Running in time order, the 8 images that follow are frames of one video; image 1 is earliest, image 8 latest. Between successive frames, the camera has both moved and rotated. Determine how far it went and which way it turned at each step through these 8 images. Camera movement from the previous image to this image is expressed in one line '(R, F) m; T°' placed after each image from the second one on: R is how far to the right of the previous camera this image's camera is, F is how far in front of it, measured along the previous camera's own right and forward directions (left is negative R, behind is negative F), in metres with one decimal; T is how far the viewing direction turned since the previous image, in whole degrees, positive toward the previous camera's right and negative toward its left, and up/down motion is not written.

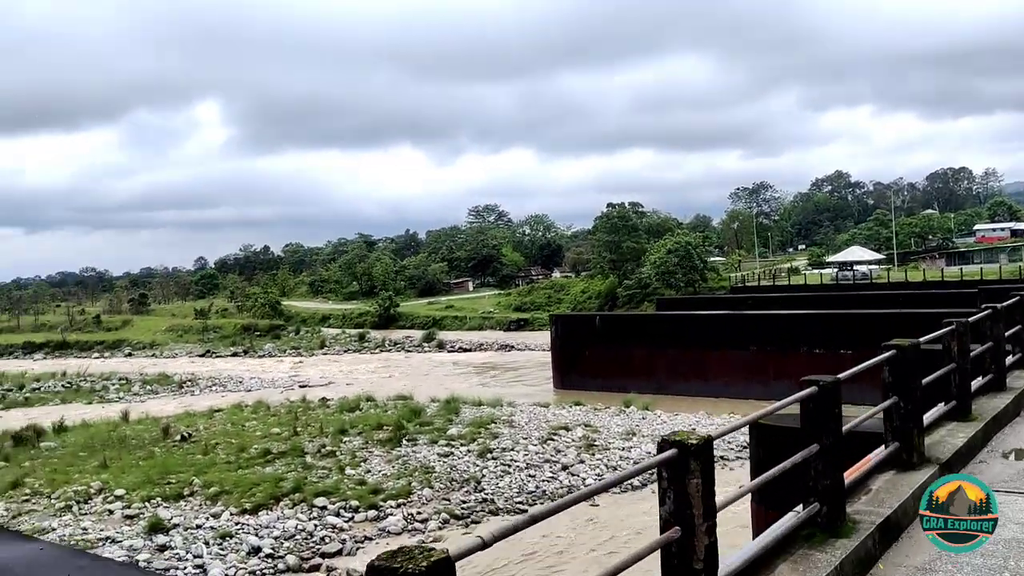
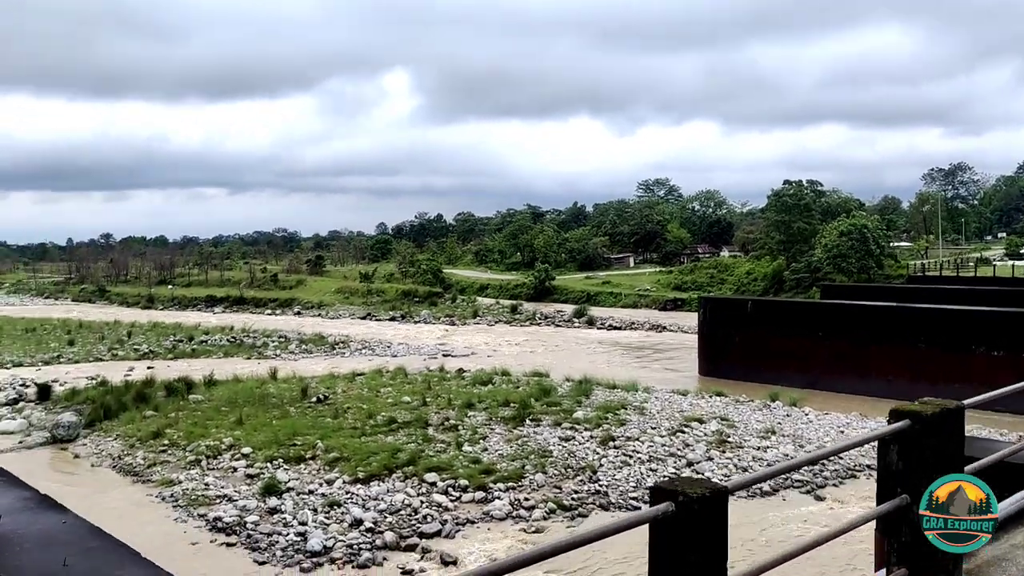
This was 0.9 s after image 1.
(+0.5, +0.7) m; -10°
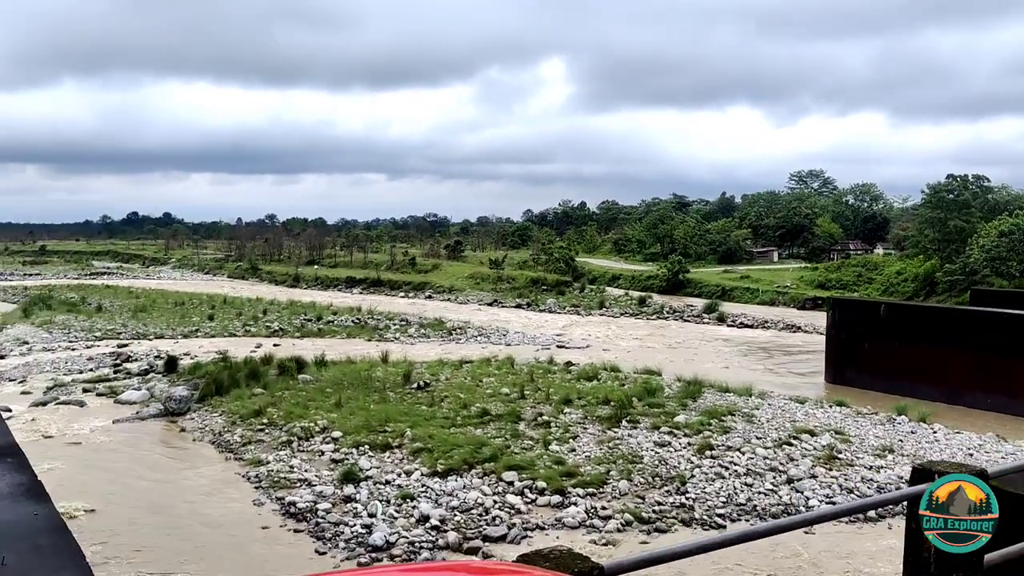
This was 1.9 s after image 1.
(+0.7, +0.6) m; -9°
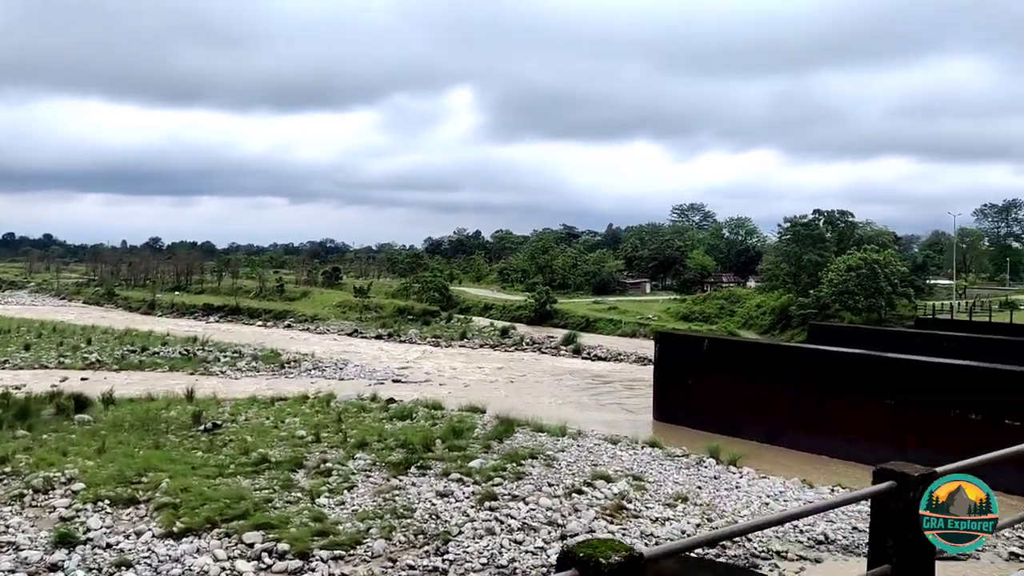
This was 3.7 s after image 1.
(+1.7, +1.1) m; +6°
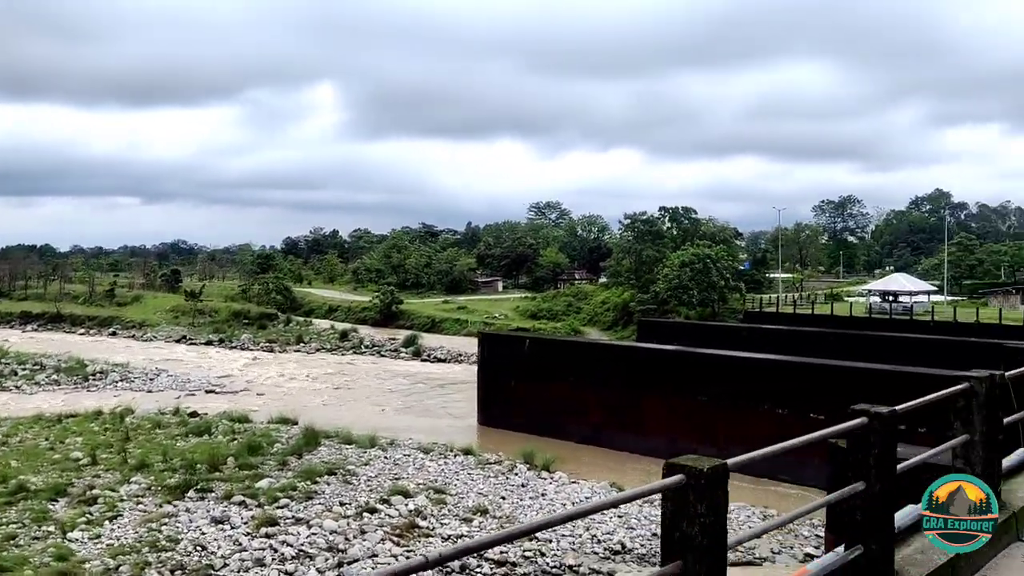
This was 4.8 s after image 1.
(+1.0, +0.7) m; +8°
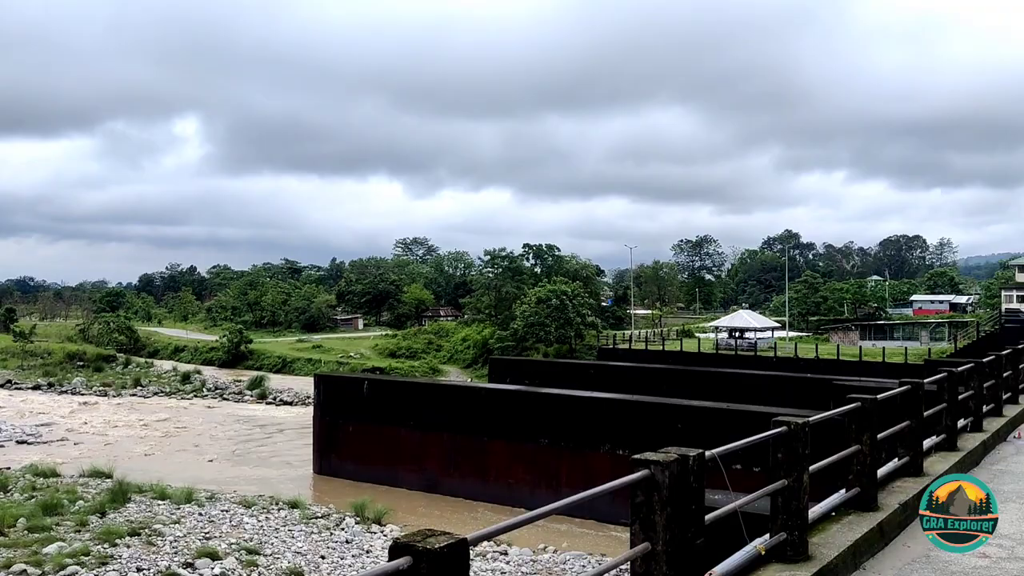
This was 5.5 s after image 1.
(+0.5, +0.5) m; +8°
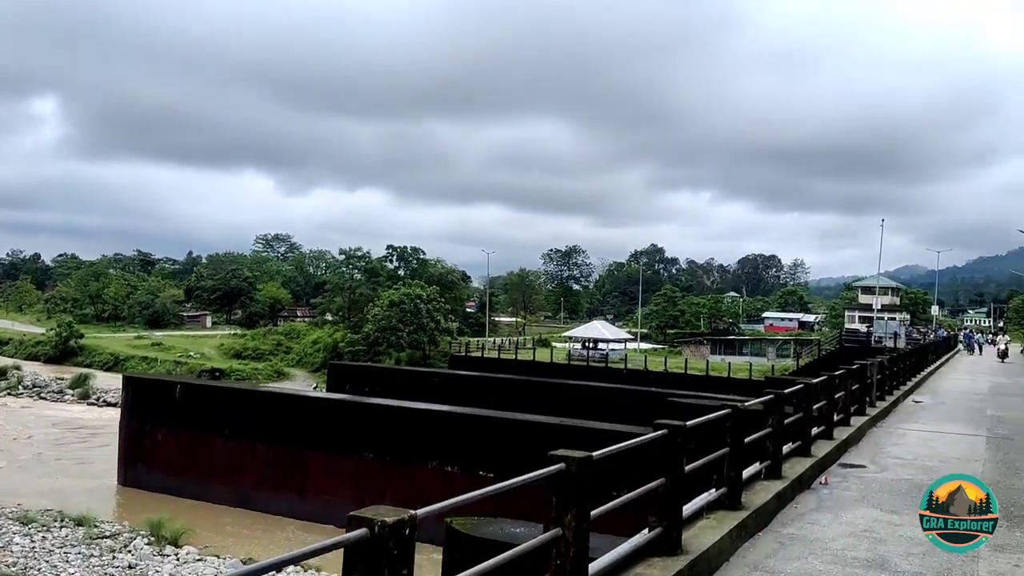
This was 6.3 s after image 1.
(+0.5, +0.7) m; +8°
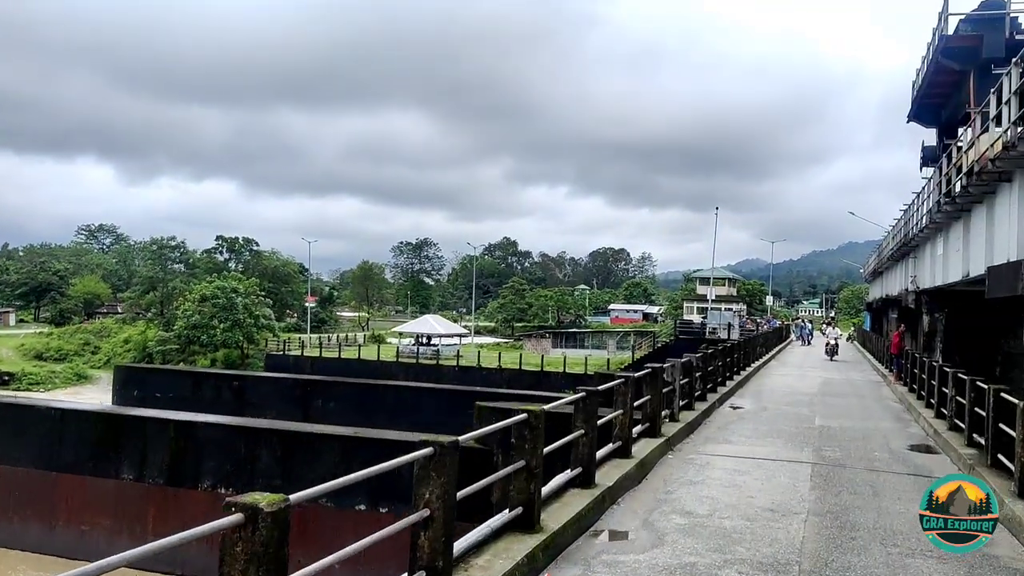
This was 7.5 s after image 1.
(+0.7, +1.2) m; +9°
